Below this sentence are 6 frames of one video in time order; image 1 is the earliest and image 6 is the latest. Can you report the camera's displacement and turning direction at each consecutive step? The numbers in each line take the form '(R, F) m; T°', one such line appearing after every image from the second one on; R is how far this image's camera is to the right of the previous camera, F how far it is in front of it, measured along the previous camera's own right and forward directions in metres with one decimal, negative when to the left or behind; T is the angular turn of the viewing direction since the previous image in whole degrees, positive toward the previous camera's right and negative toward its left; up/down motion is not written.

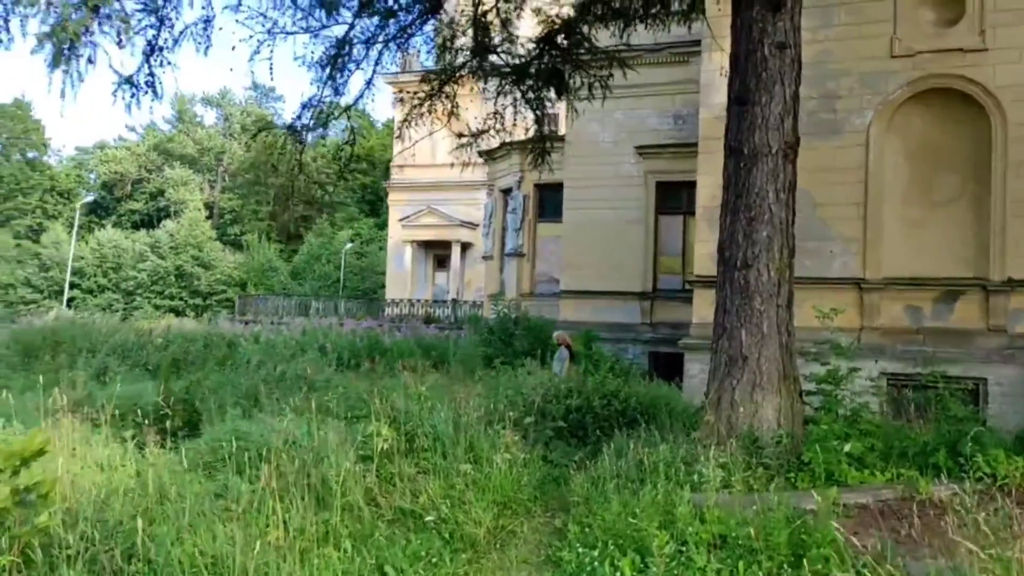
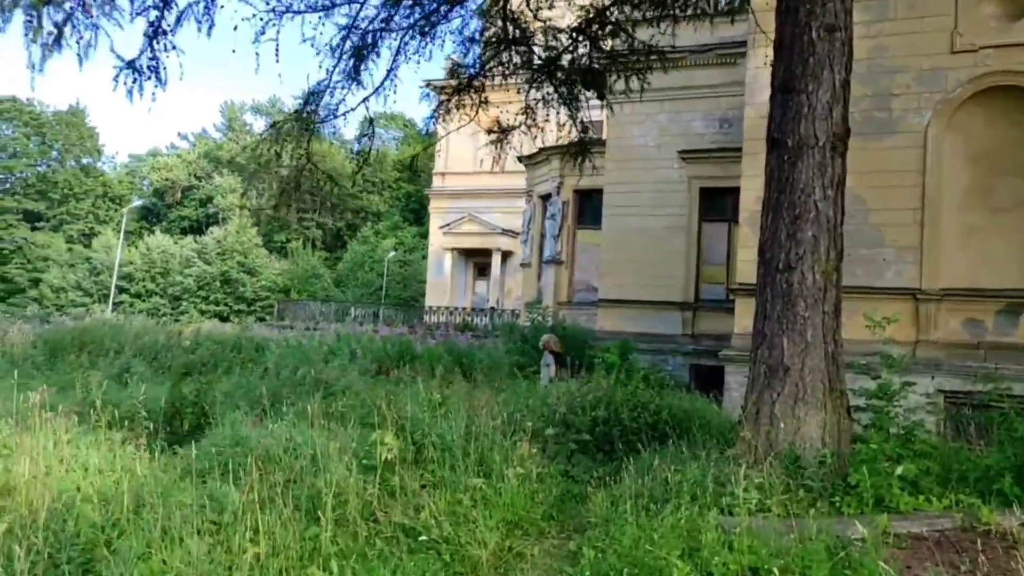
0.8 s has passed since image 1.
(+0.2, +0.5) m; -3°
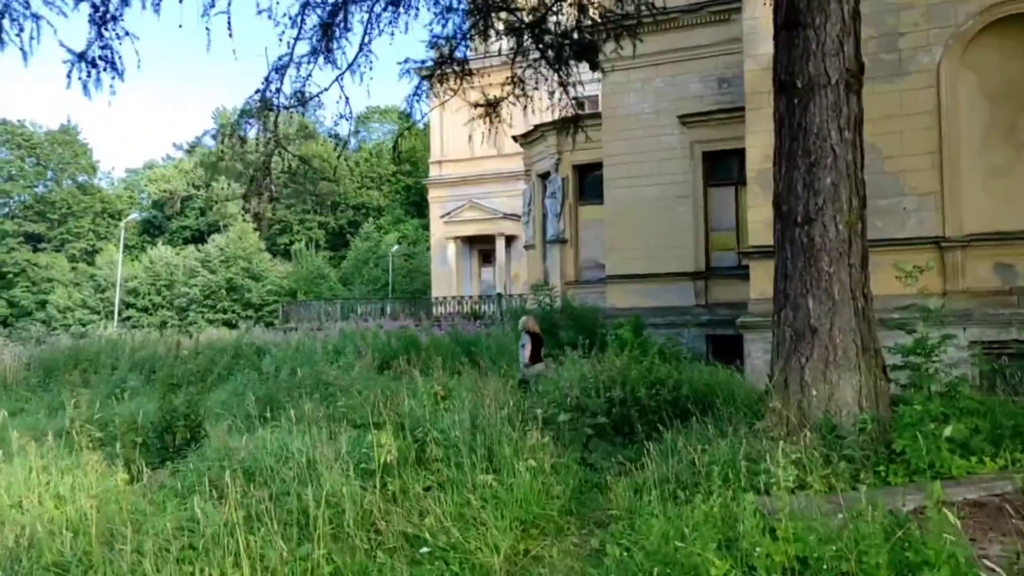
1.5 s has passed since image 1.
(+0.1, +0.5) m; -1°
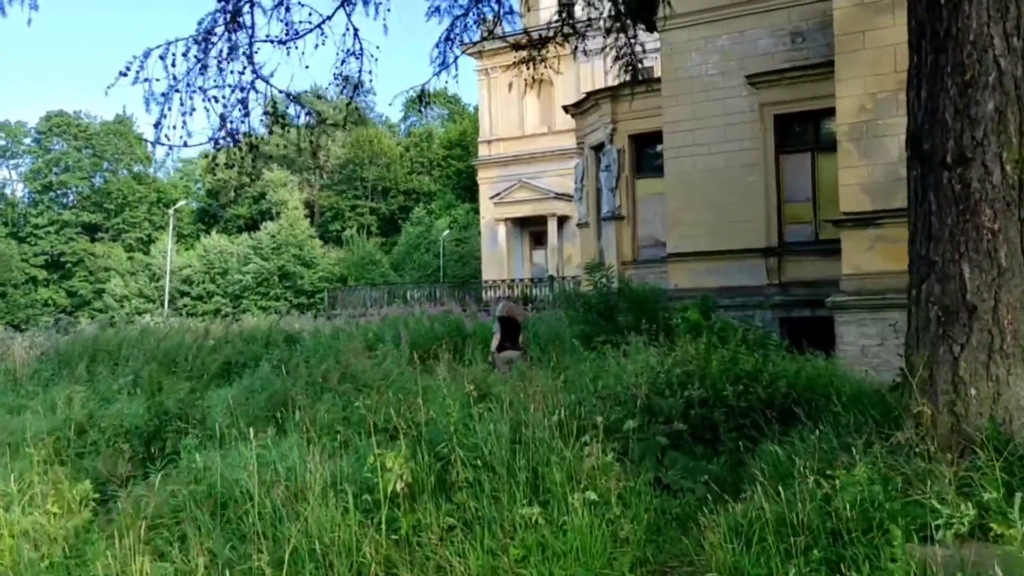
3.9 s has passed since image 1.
(0.0, +1.3) m; -4°
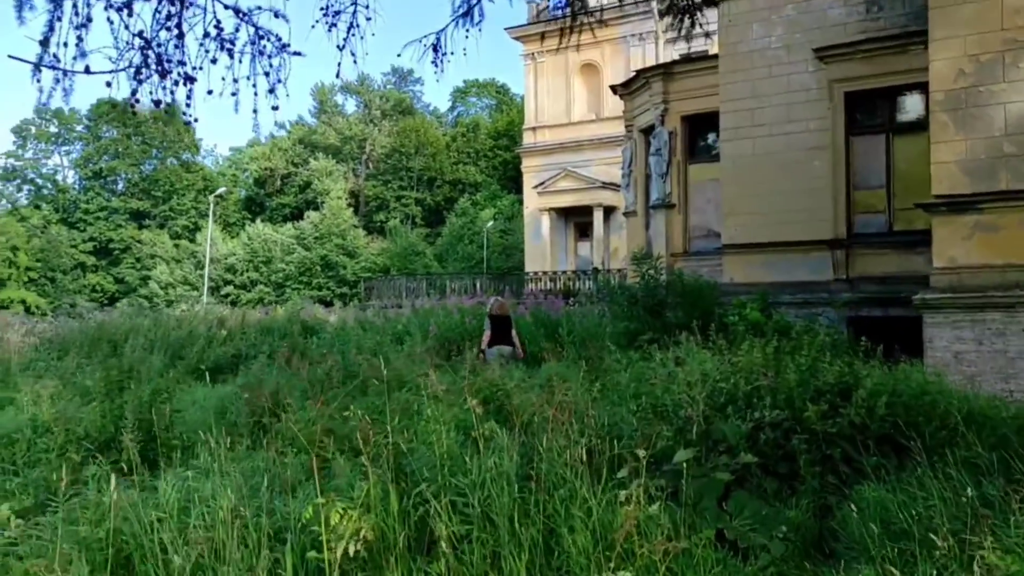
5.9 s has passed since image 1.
(+0.1, +1.1) m; -3°
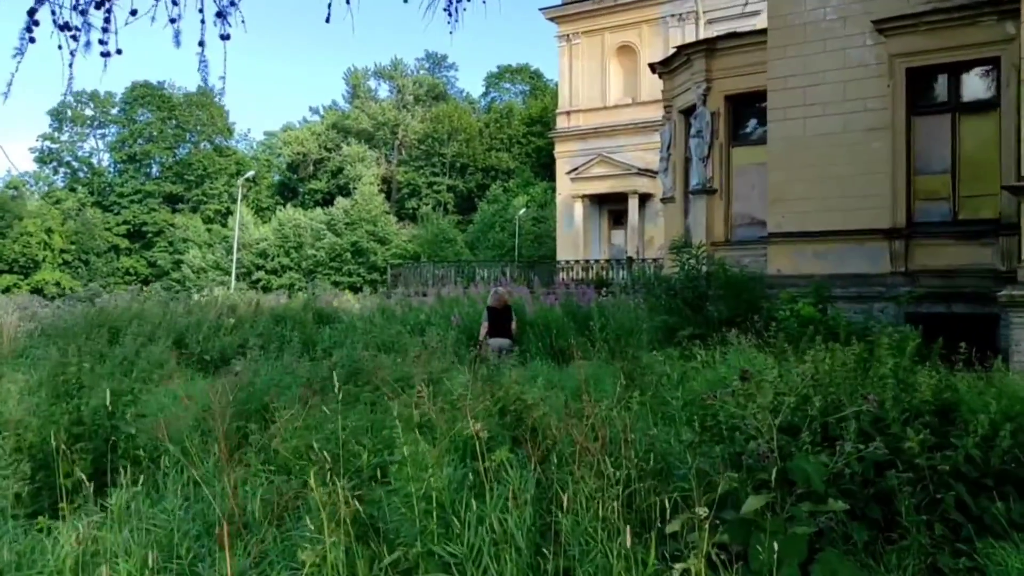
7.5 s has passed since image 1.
(0.0, +0.8) m; -2°
